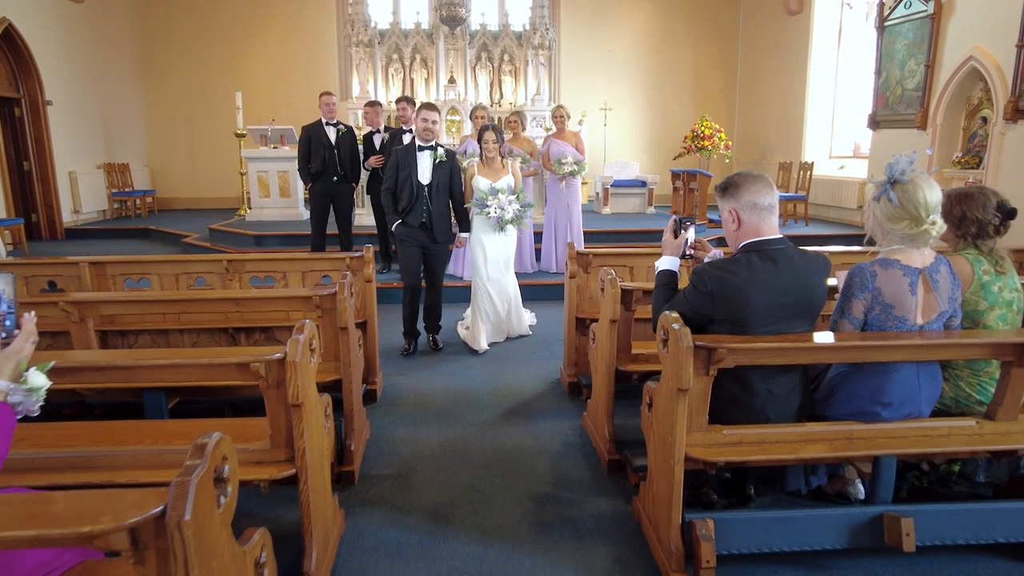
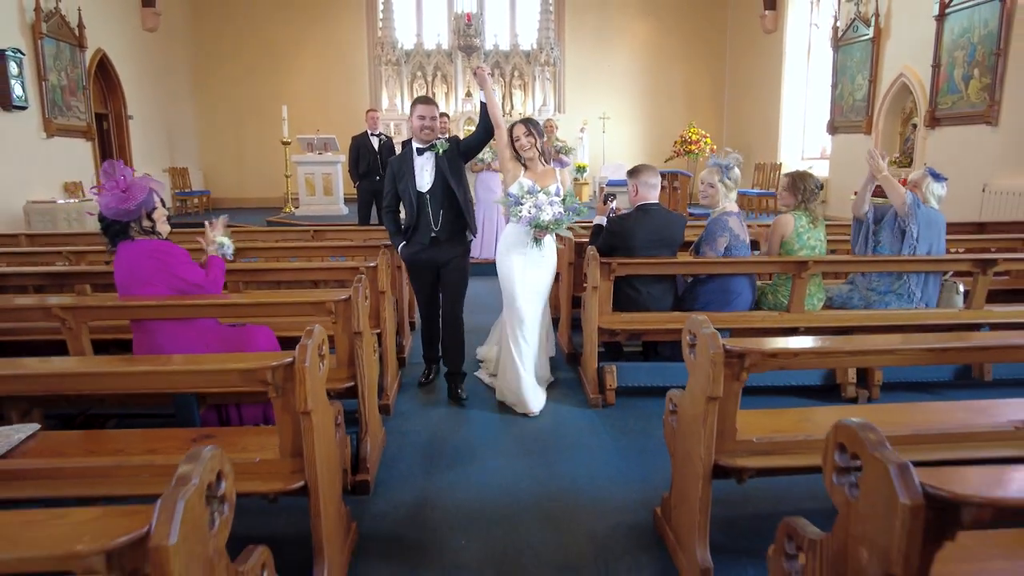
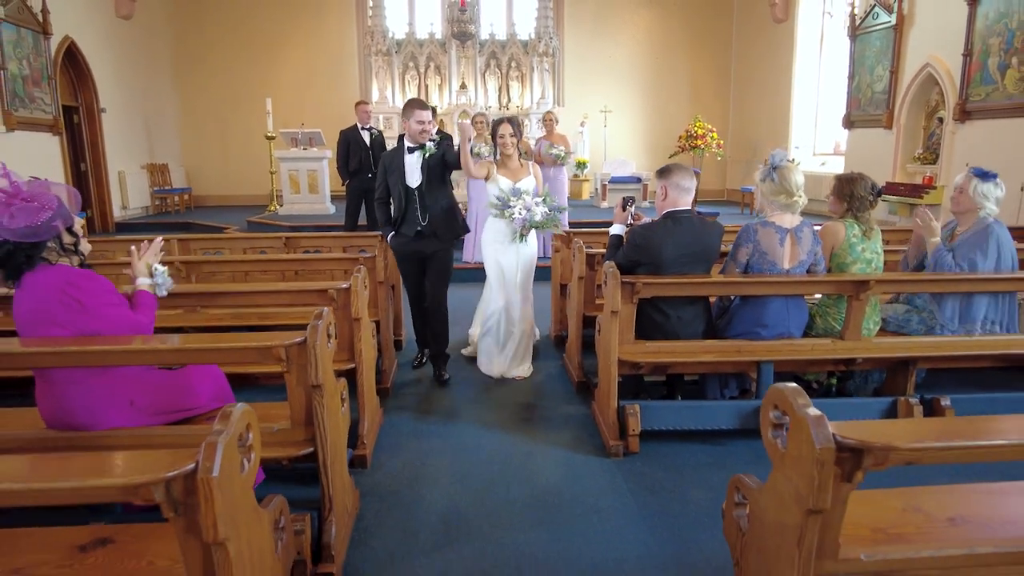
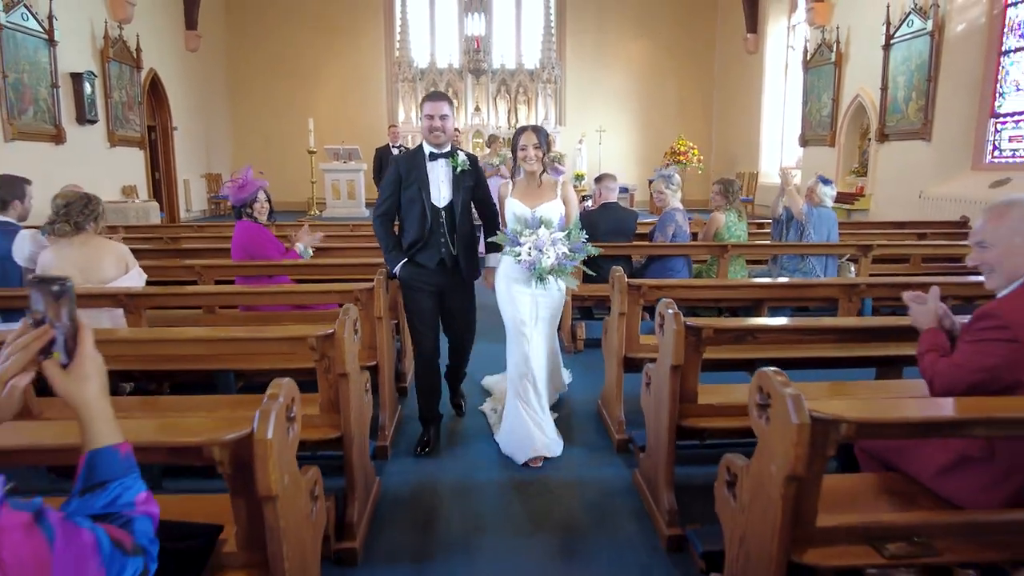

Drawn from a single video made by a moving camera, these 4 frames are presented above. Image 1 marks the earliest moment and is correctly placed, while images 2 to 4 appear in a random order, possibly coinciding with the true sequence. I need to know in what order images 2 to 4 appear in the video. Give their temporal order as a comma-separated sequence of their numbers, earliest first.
3, 2, 4
